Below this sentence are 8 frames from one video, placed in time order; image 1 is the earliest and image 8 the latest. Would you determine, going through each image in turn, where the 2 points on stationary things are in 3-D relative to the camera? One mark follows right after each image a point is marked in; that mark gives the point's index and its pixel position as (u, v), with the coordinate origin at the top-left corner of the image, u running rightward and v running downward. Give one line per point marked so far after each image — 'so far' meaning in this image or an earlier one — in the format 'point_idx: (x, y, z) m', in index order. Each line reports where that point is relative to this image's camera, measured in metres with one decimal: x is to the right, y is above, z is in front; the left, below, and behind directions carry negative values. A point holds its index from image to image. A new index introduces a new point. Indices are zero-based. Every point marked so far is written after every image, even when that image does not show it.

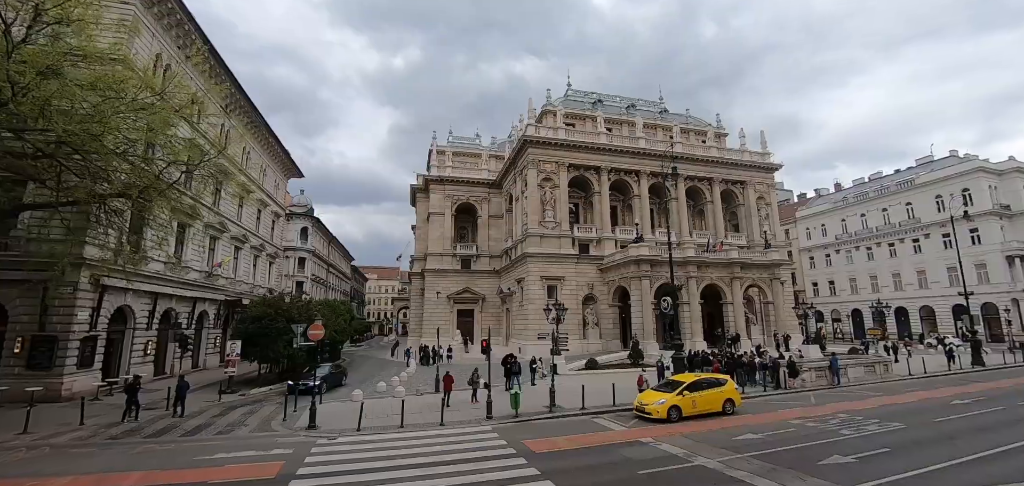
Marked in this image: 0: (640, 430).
0: (+4.3, -6.5, +15.6) m
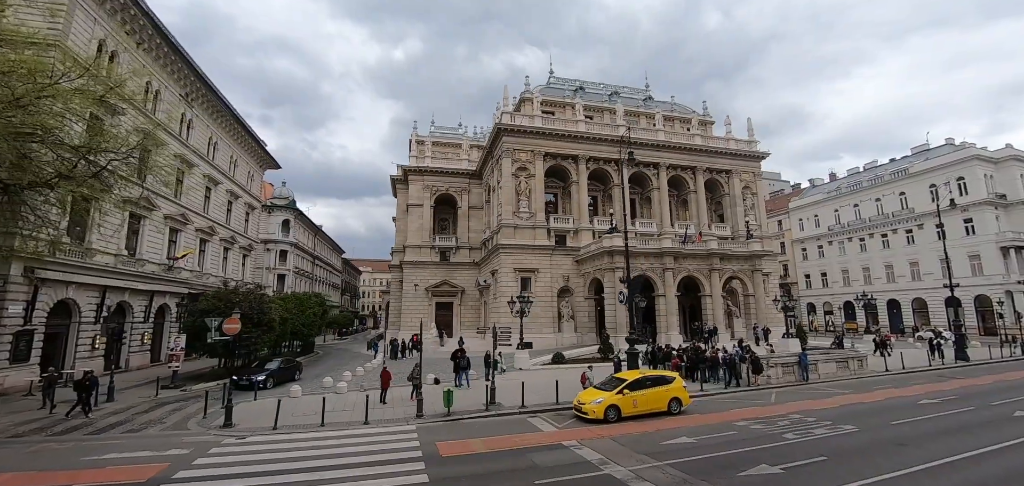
0: (+1.7, -6.2, +14.7) m
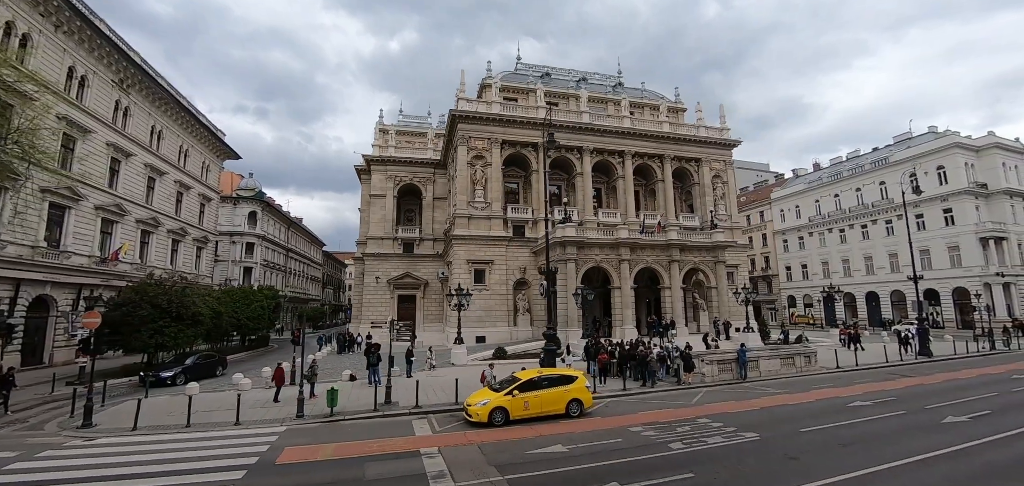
0: (-2.2, -5.8, +13.5) m
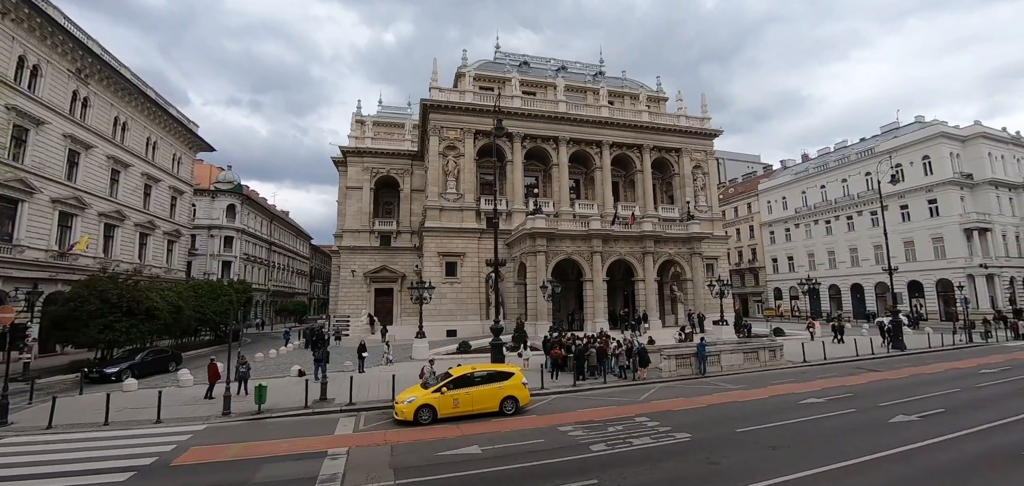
0: (-4.5, -5.5, +12.9) m
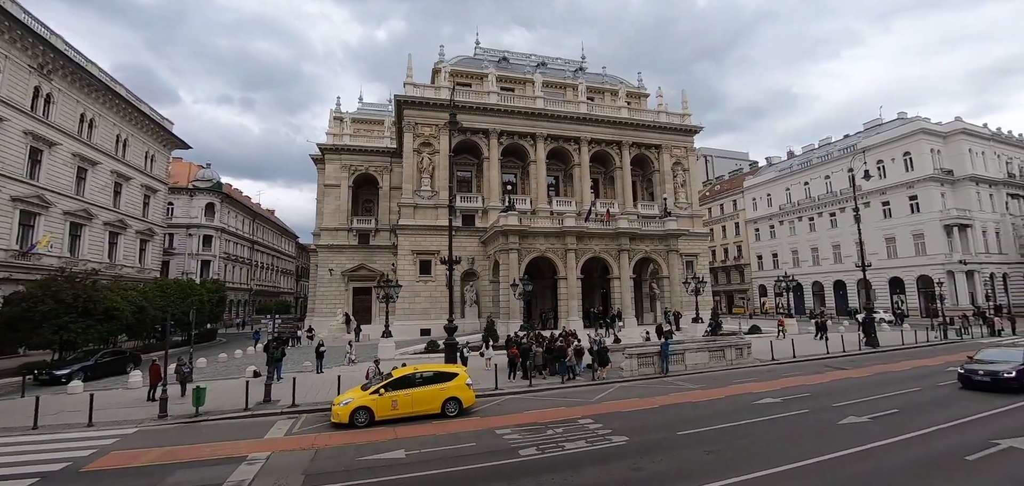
0: (-6.3, -5.5, +12.5) m
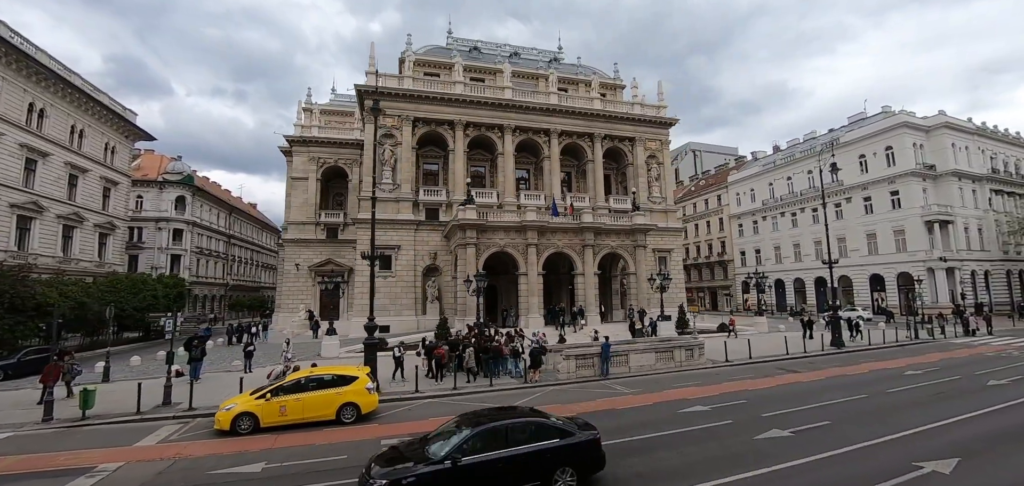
0: (-9.3, -5.3, +11.5) m
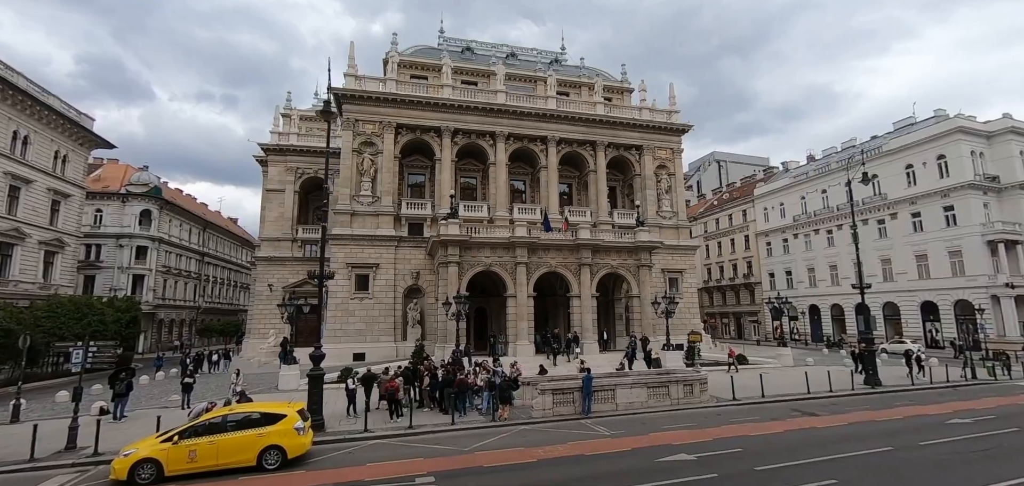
0: (-10.7, -5.9, +8.3) m
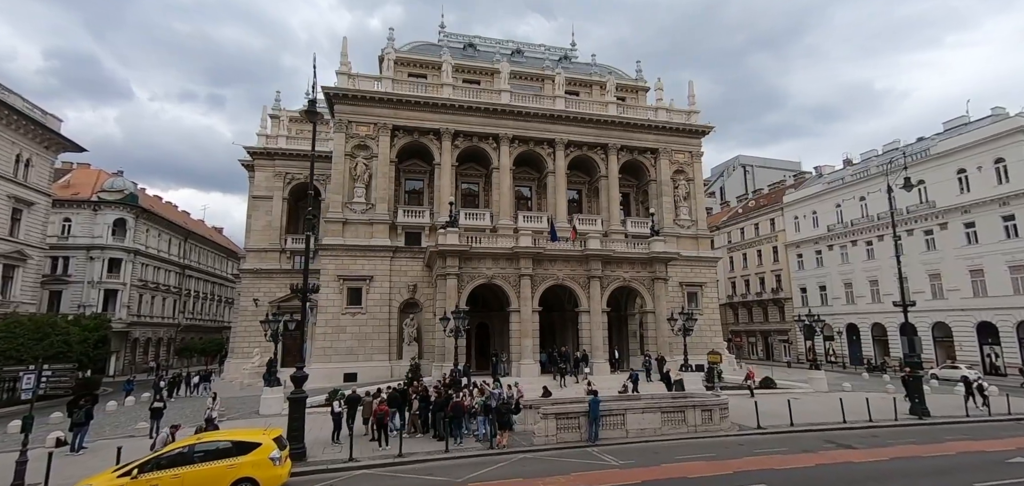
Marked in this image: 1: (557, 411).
0: (-10.6, -6.4, +5.8) m
1: (+1.8, -6.3, +13.4) m
